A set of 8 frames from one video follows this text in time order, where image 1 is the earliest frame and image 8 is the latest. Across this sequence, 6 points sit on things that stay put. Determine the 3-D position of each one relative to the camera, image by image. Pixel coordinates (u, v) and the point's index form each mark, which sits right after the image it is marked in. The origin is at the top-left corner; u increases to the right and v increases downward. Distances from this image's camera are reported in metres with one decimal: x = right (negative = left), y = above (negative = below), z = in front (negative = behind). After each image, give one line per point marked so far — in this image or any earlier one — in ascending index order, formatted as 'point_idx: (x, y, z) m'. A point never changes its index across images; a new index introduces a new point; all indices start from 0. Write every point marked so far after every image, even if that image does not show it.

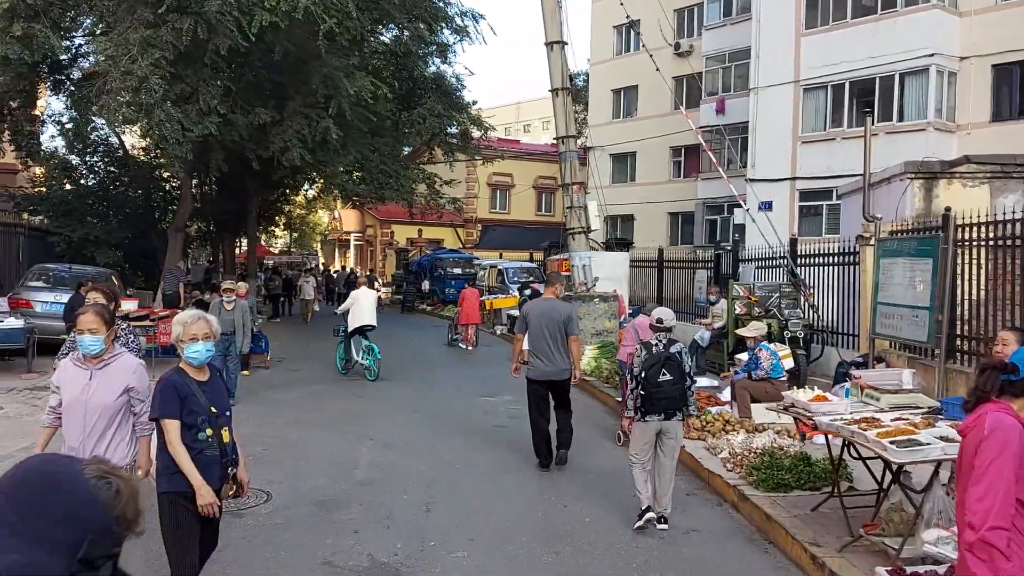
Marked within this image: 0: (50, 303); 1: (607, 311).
0: (-7.2, -0.2, +13.5) m
1: (+1.7, -0.4, +15.5) m
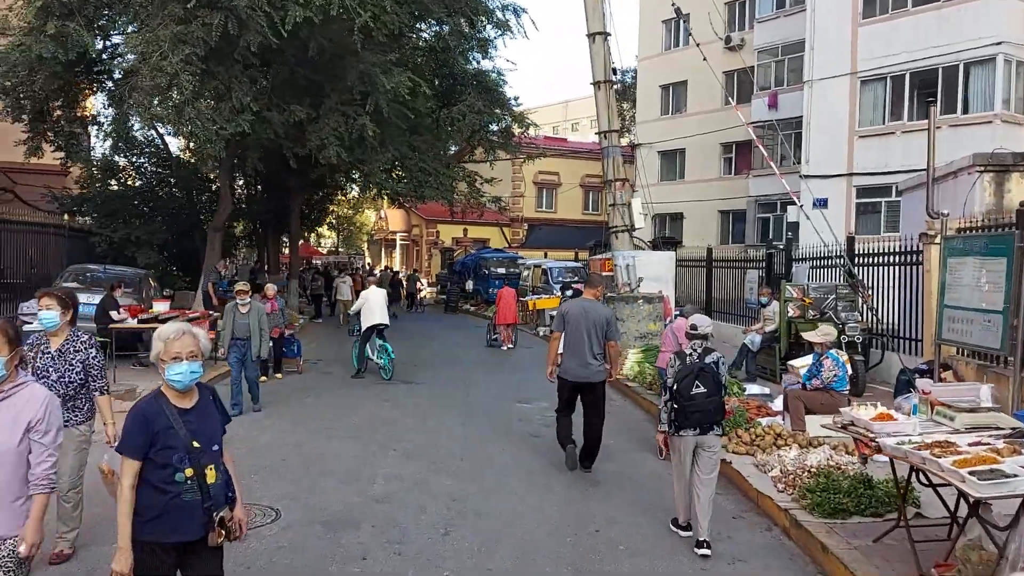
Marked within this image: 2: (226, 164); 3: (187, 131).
0: (-6.6, -0.2, +13.4) m
1: (+2.4, -0.4, +14.8) m
2: (-6.1, +2.7, +18.5) m
3: (-5.1, +2.5, +13.6) m
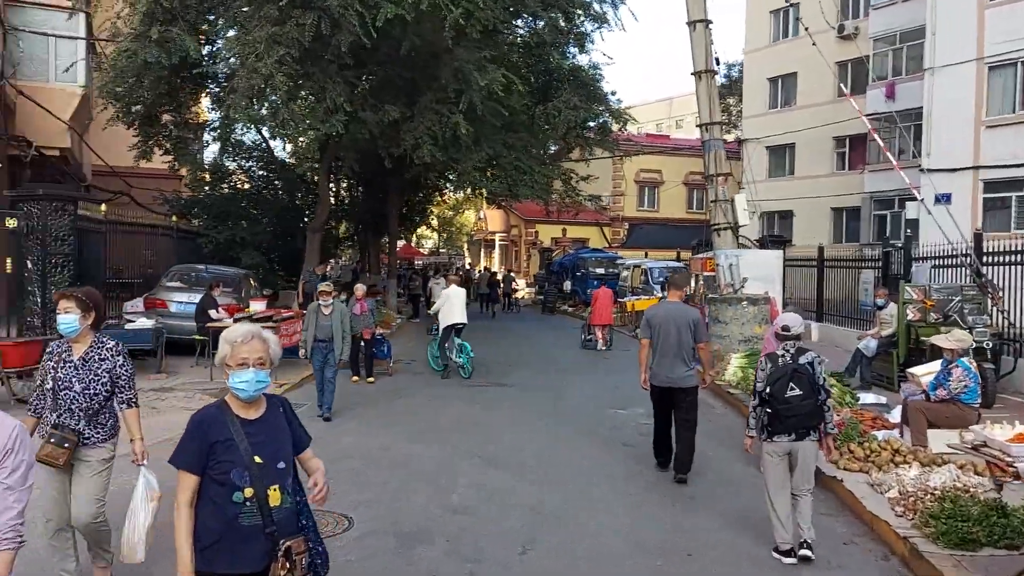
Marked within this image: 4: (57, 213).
0: (-5.1, -0.2, +13.6) m
1: (+3.9, -0.4, +14.0) m
2: (-4.0, +2.7, +18.7) m
3: (-3.6, +2.5, +13.7) m
4: (-6.1, +1.0, +11.7) m
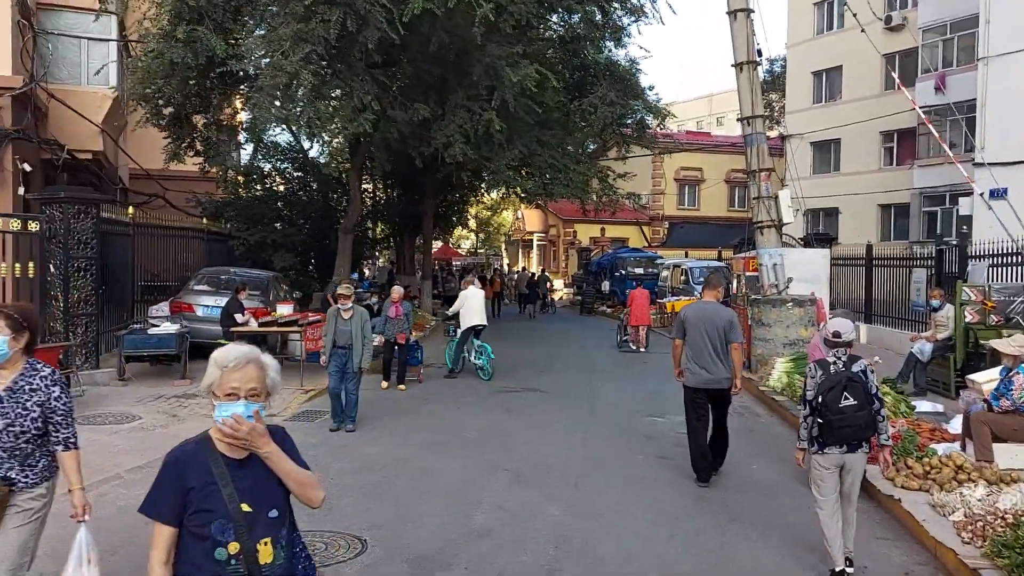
0: (-4.6, -0.3, +13.4) m
1: (+4.4, -0.4, +13.3) m
2: (-3.3, +2.6, +18.4) m
3: (-3.1, +2.4, +13.4) m
4: (-5.7, +1.0, +11.5) m
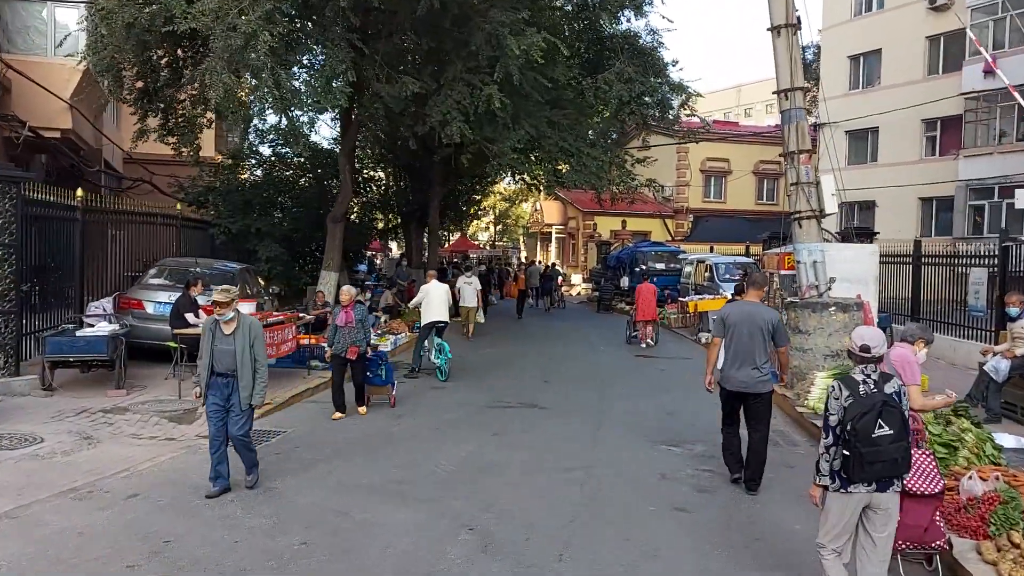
0: (-4.7, -0.2, +11.7) m
1: (+4.4, -0.5, +11.4) m
2: (-3.2, +2.7, +16.6) m
3: (-3.1, +2.5, +11.6) m
4: (-5.8, +1.0, +9.8) m
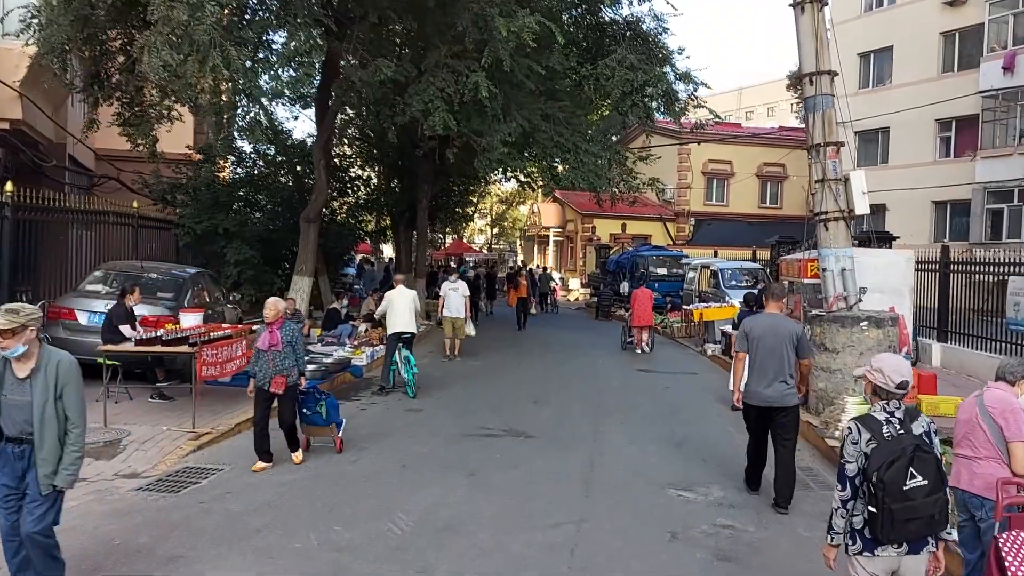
0: (-4.9, -0.3, +10.2) m
1: (+4.2, -0.6, +9.9) m
2: (-3.4, +2.6, +15.2) m
3: (-3.3, +2.4, +10.1) m
4: (-5.9, +0.9, +8.3) m
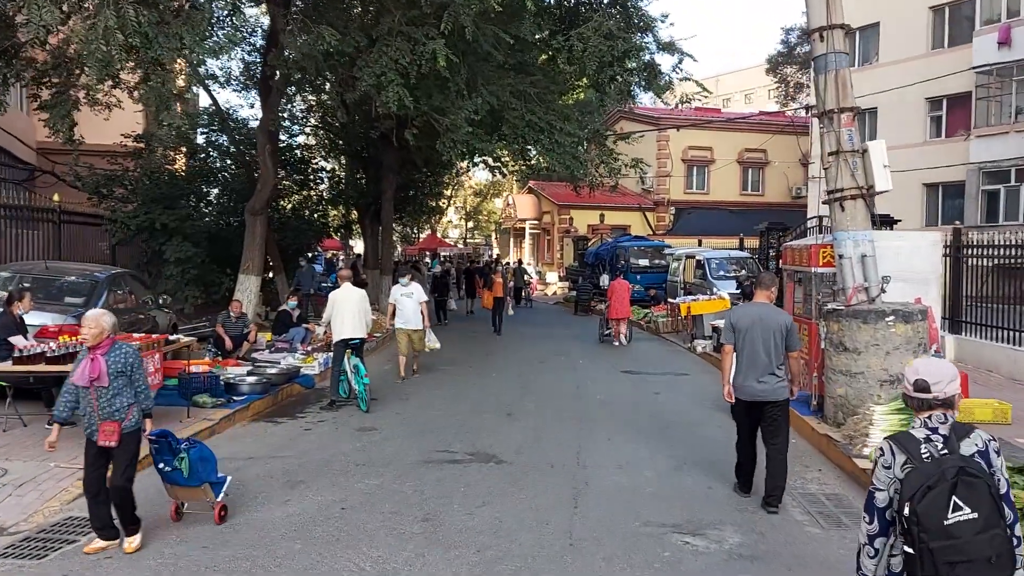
0: (-5.2, -0.4, +8.6) m
1: (+3.9, -0.5, +8.5) m
2: (-3.9, +2.6, +13.5) m
3: (-3.7, +2.3, +8.5) m
4: (-6.2, +0.9, +6.6) m
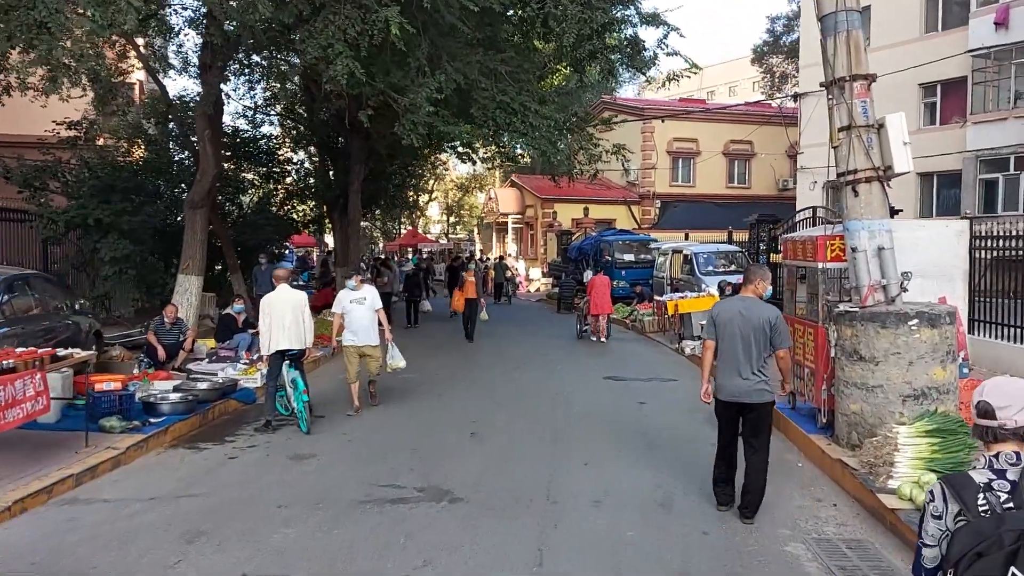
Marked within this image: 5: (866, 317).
0: (-5.6, -0.4, +7.2) m
1: (+3.5, -0.5, +7.2) m
2: (-4.3, +2.6, +12.1) m
3: (-4.1, +2.3, +7.1) m
4: (-6.6, +0.8, +5.2) m
5: (+3.0, -0.3, +7.3) m
